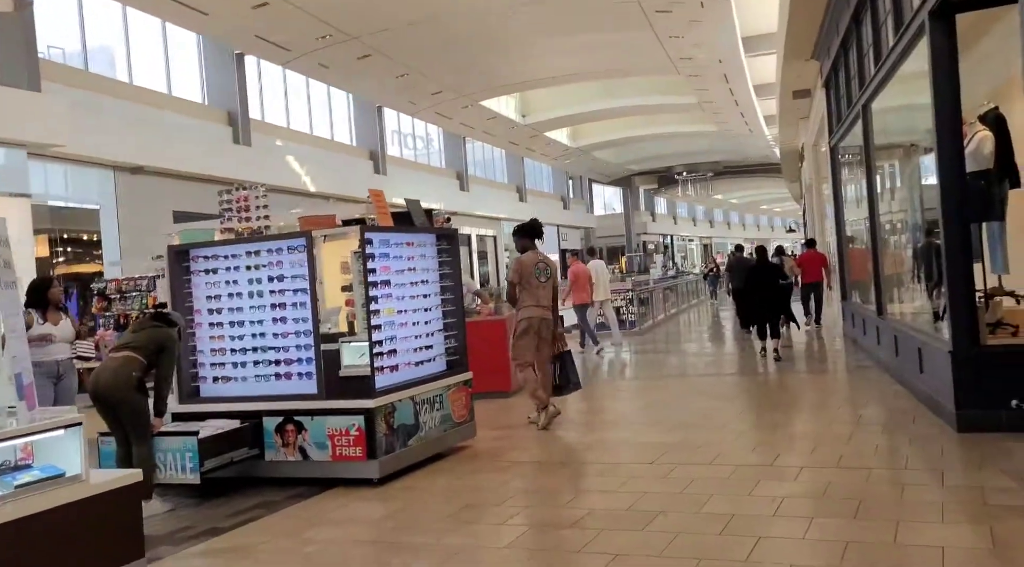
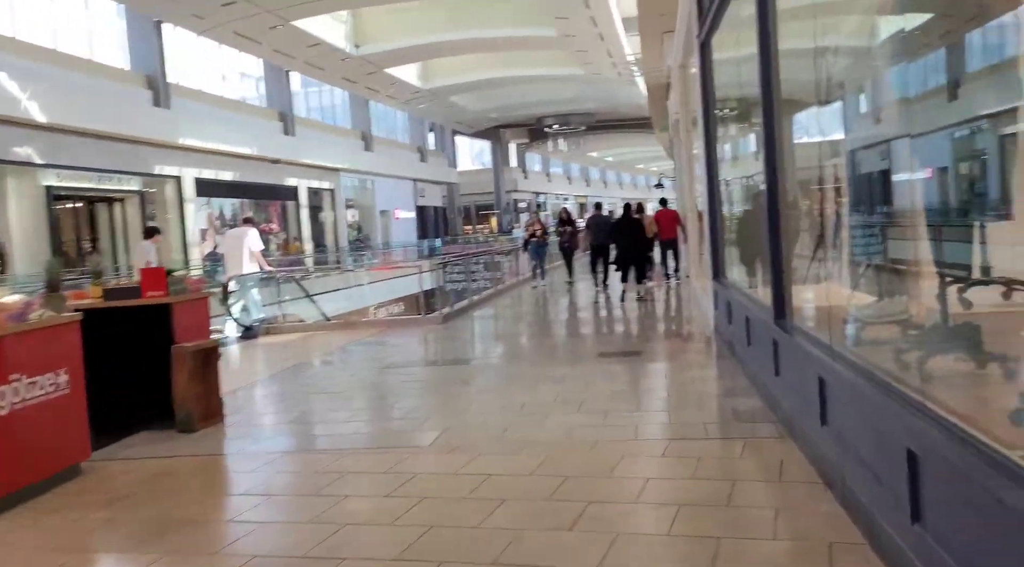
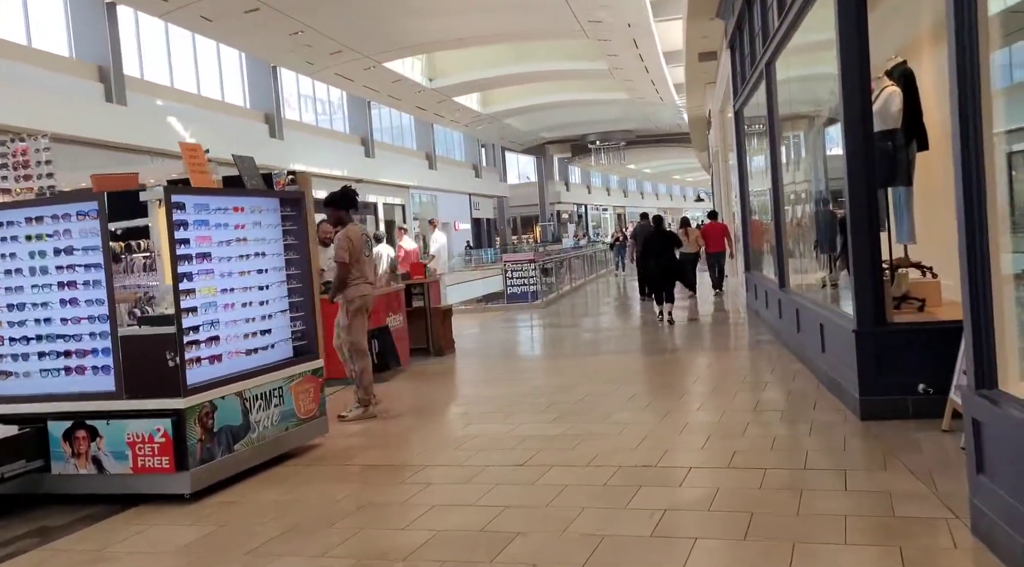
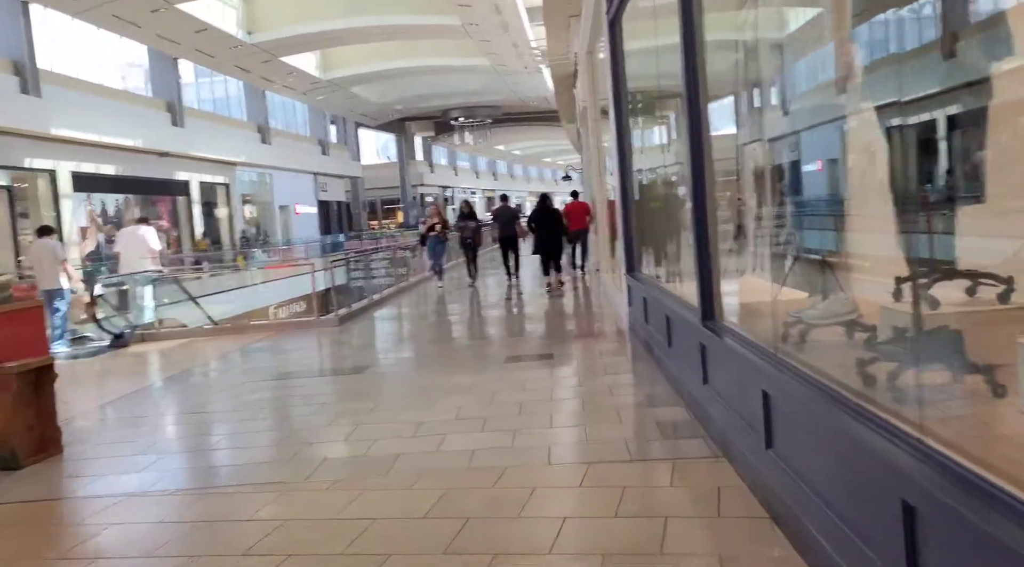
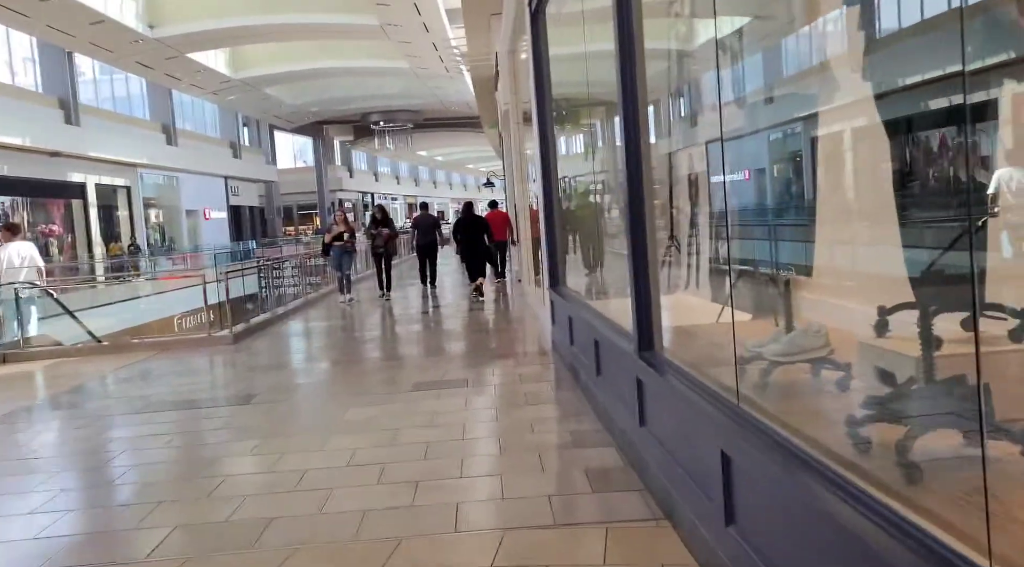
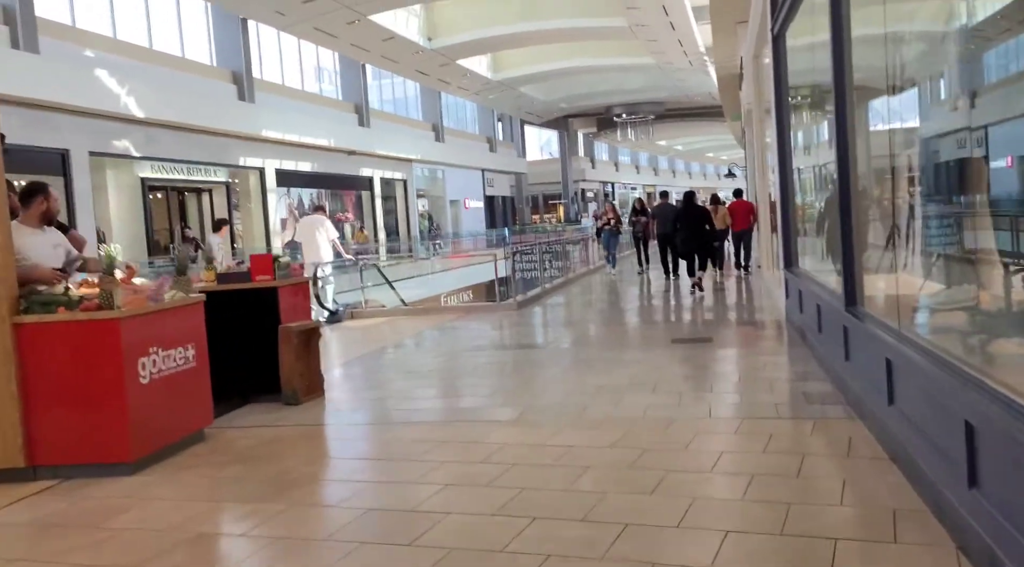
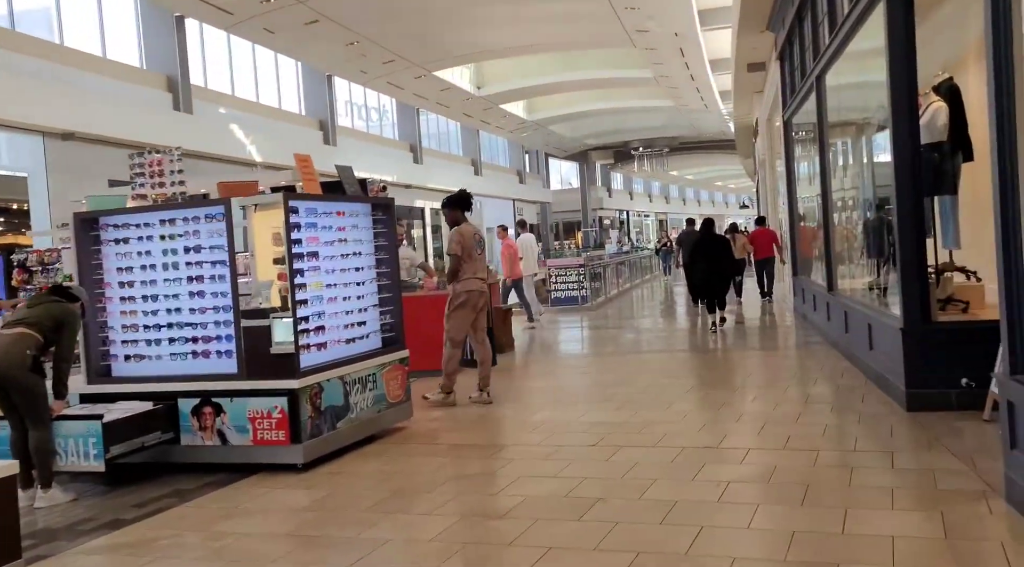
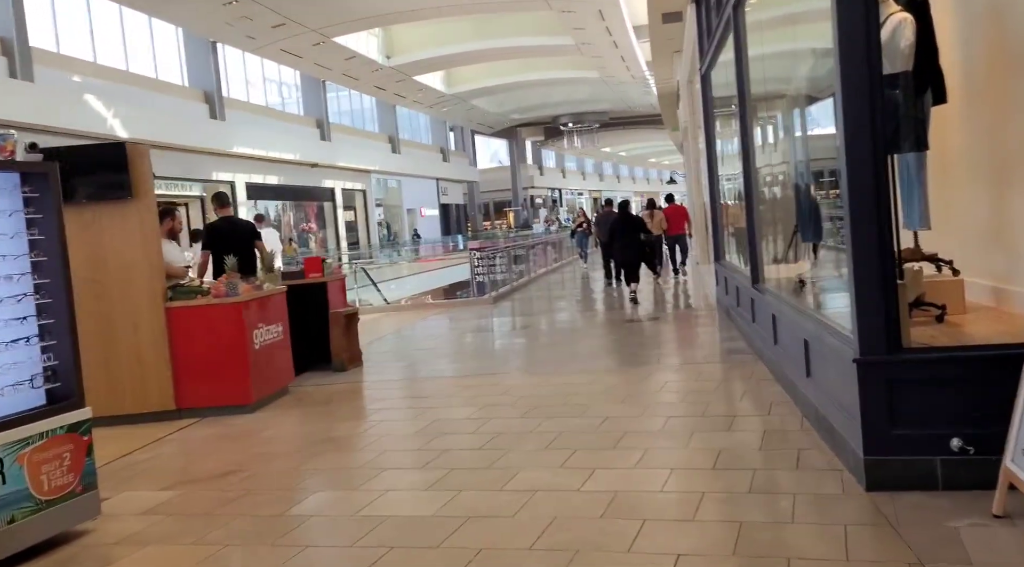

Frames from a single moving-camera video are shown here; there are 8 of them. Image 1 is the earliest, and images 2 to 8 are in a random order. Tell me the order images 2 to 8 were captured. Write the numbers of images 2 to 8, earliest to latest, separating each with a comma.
7, 3, 8, 6, 2, 4, 5
